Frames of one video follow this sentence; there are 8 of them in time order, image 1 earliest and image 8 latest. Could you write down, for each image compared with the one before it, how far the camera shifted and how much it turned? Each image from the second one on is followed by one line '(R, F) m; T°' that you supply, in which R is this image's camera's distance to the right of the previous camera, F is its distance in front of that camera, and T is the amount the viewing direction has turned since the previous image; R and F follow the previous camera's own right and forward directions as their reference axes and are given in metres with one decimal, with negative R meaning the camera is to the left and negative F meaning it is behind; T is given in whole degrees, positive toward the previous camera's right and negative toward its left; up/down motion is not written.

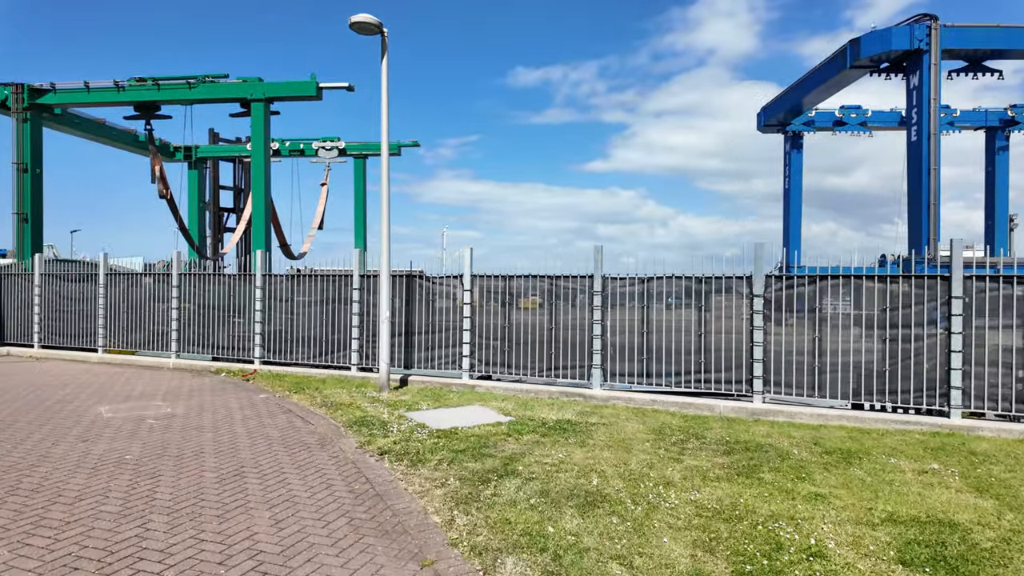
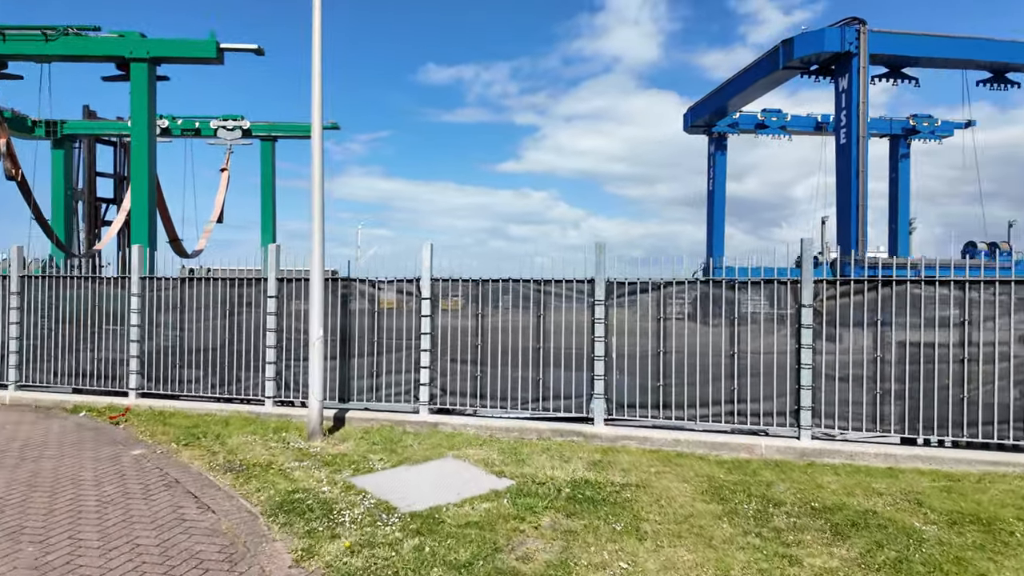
(-0.8, +2.3) m; +8°
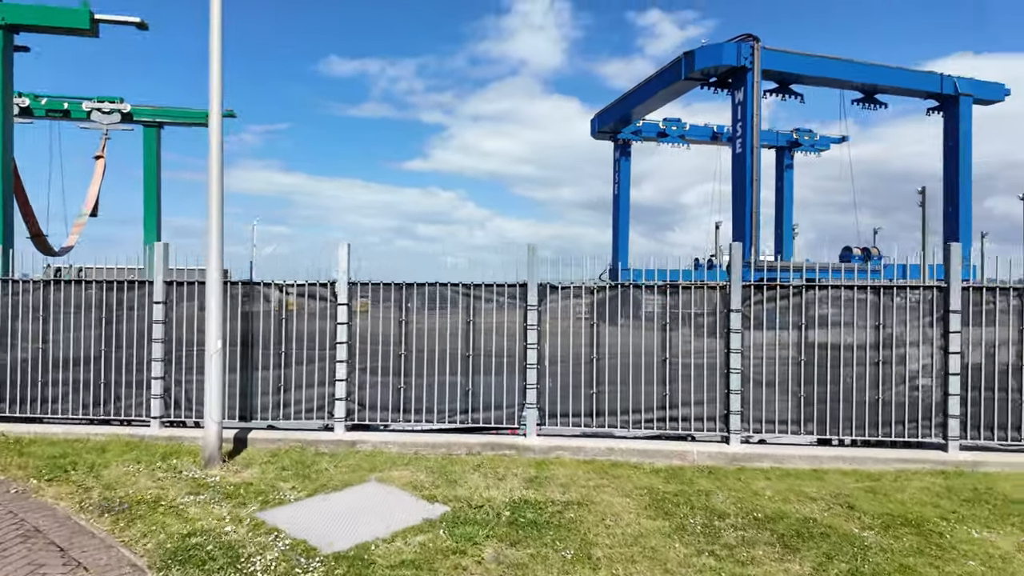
(-0.2, +0.5) m; +9°
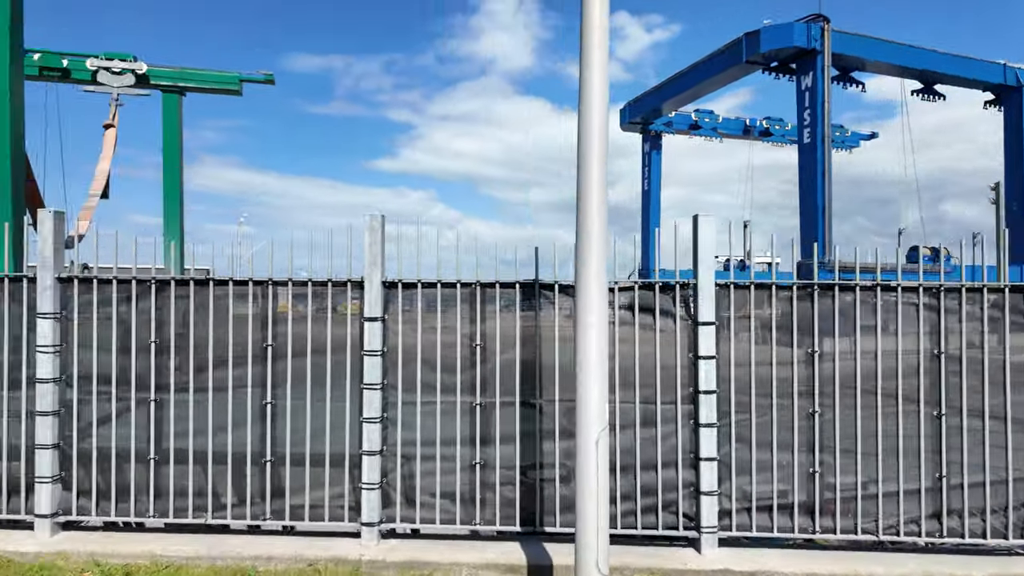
(-3.7, +3.3) m; +2°
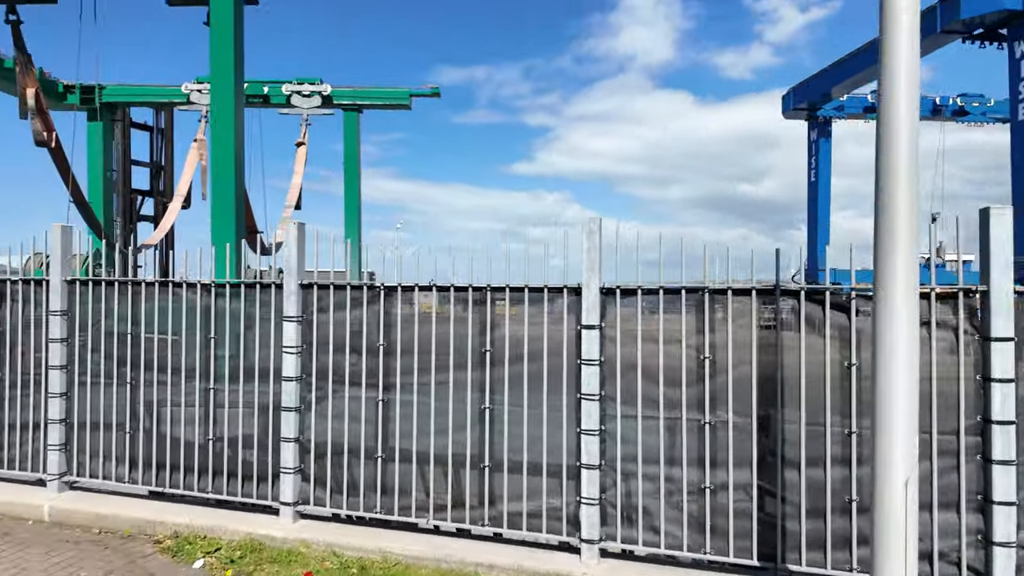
(-0.6, +0.2) m; -13°
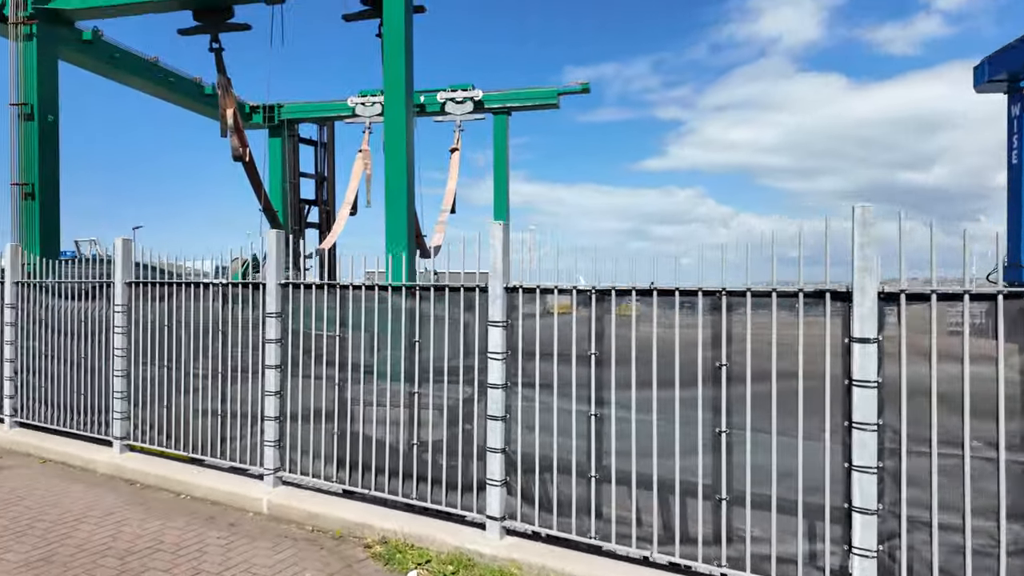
(-0.7, +0.4) m; -12°
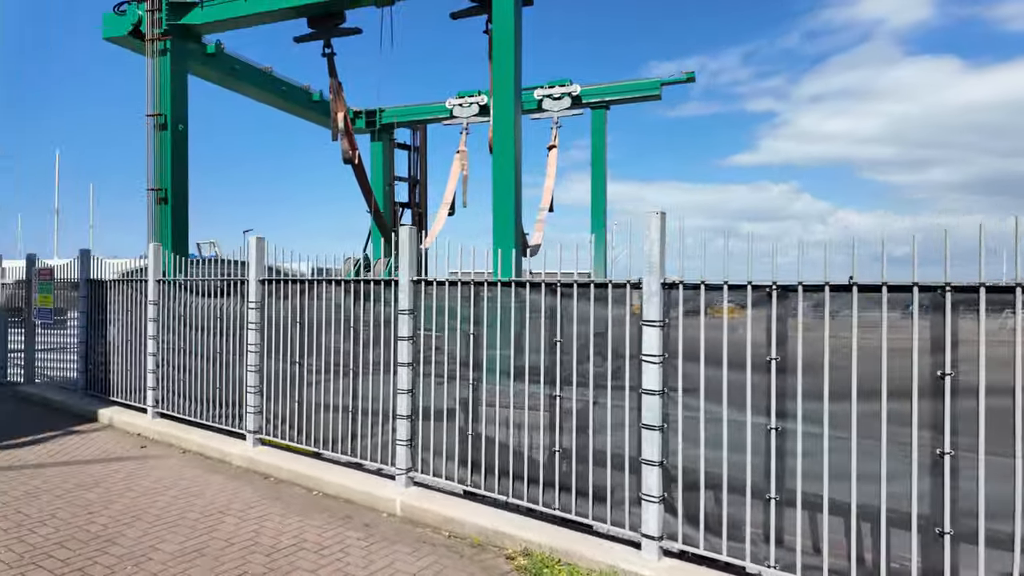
(-0.5, +0.3) m; -8°
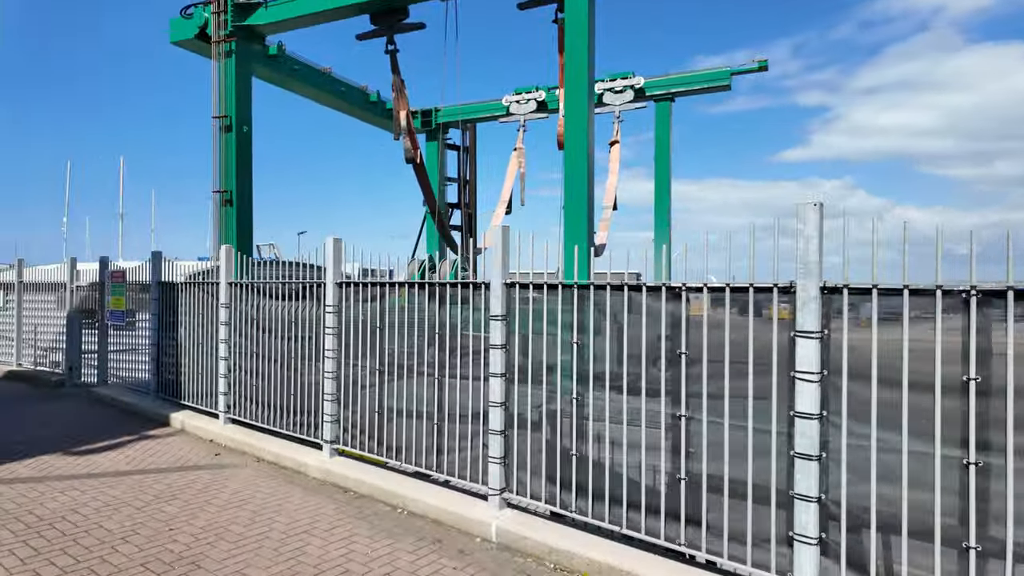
(-0.5, +0.5) m; -4°
